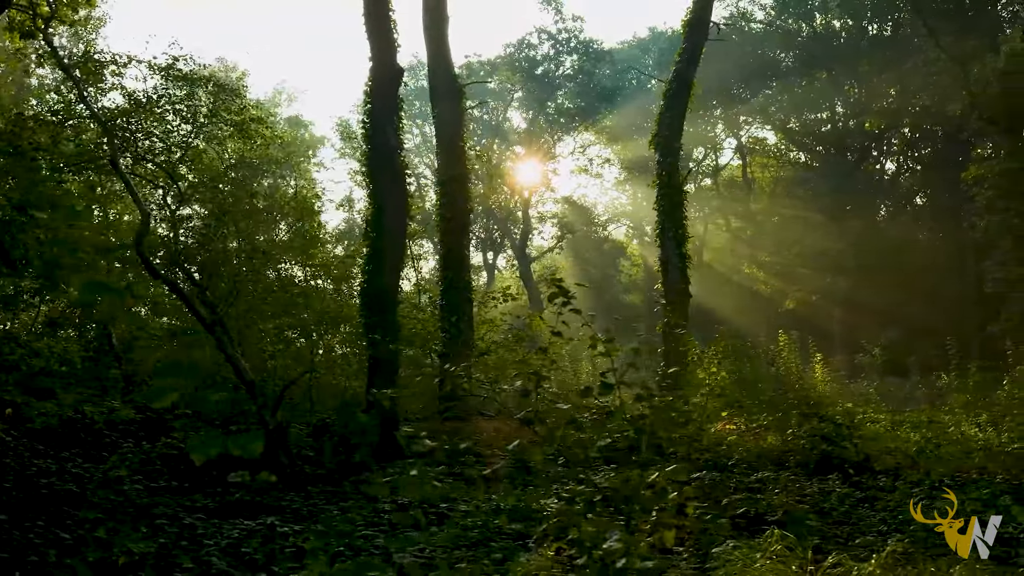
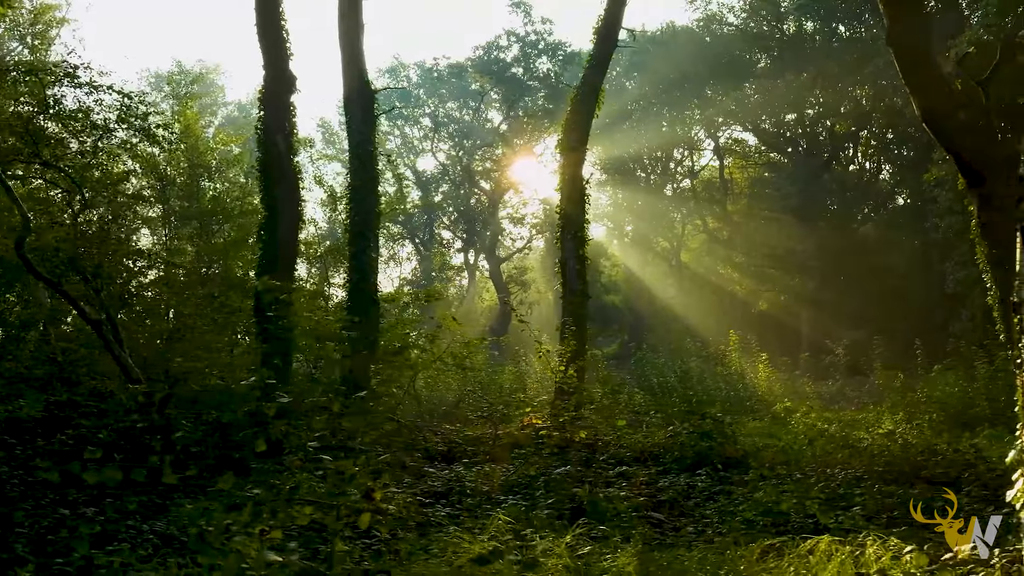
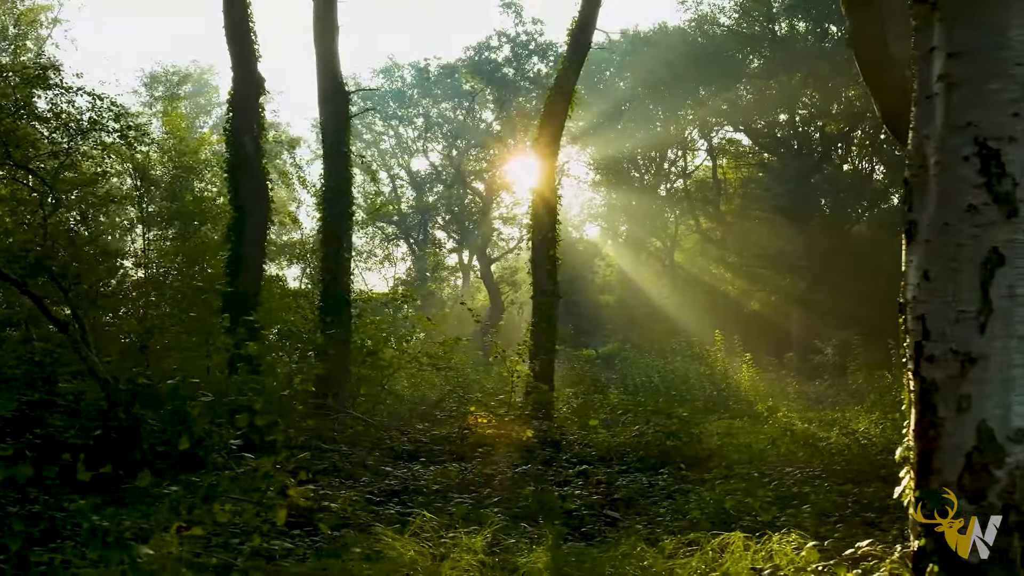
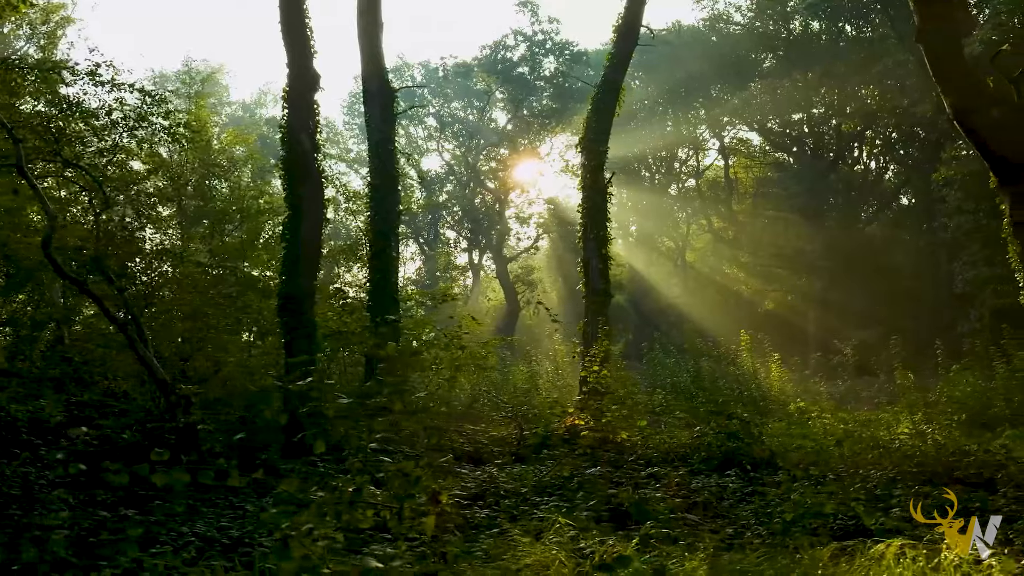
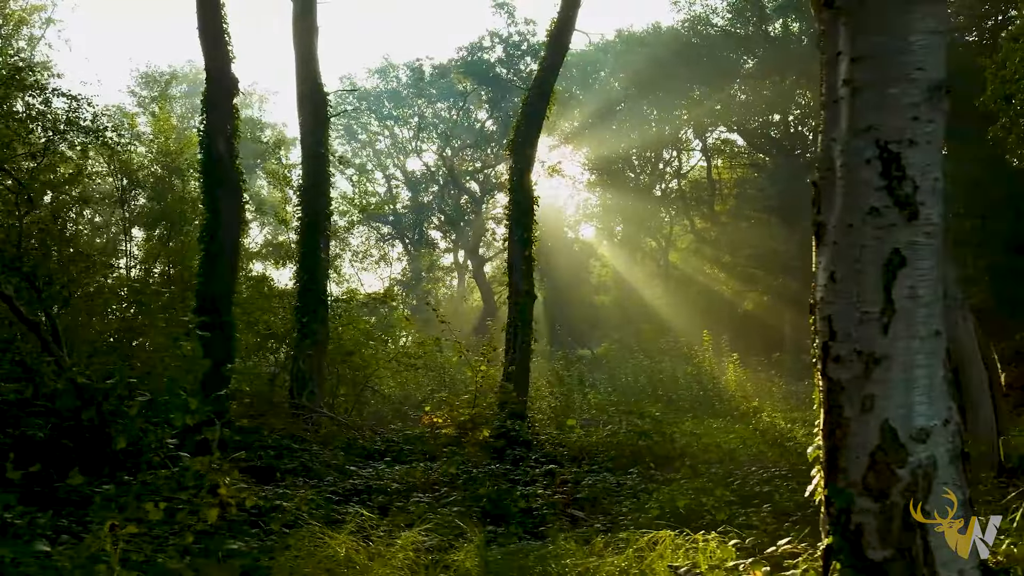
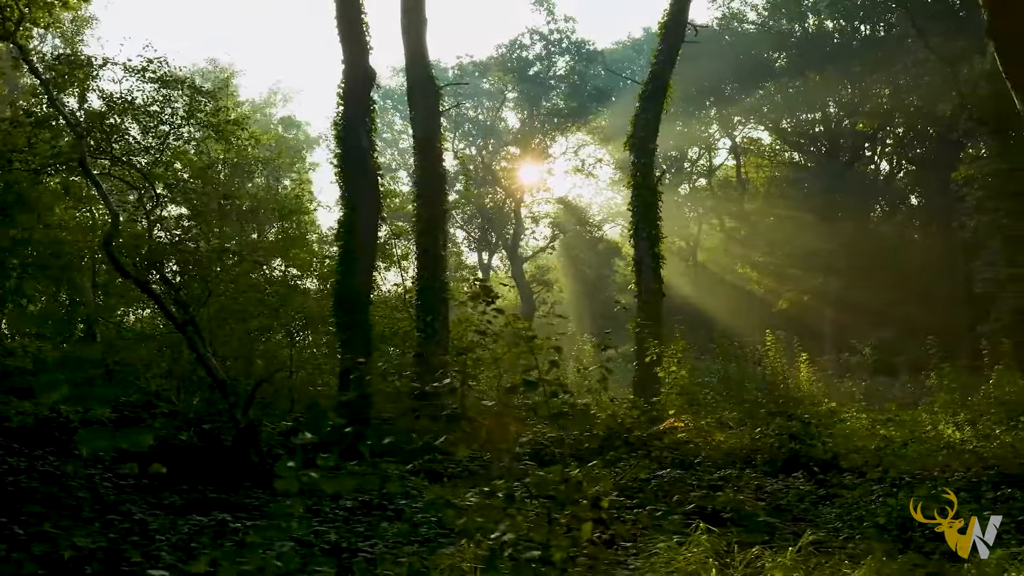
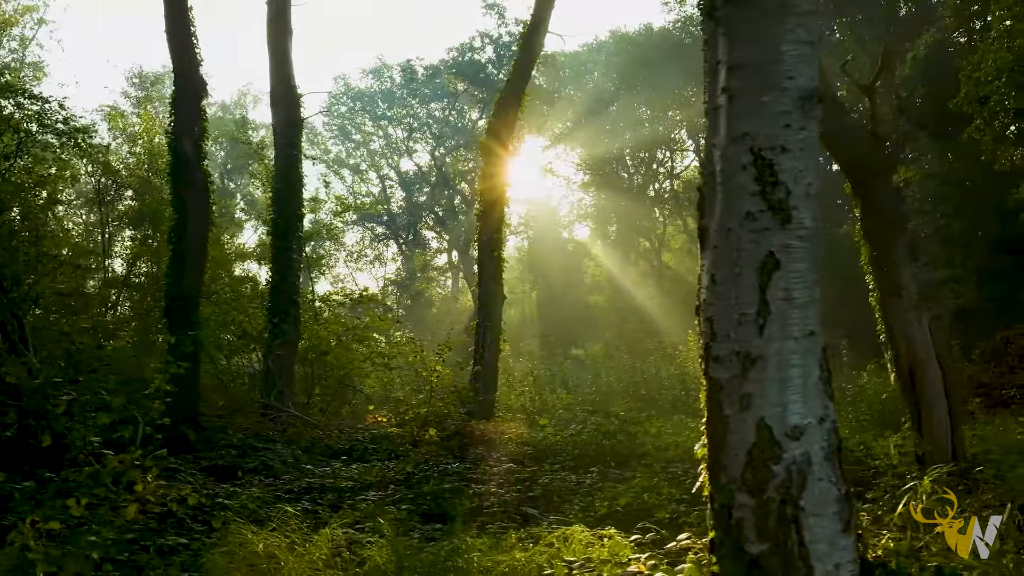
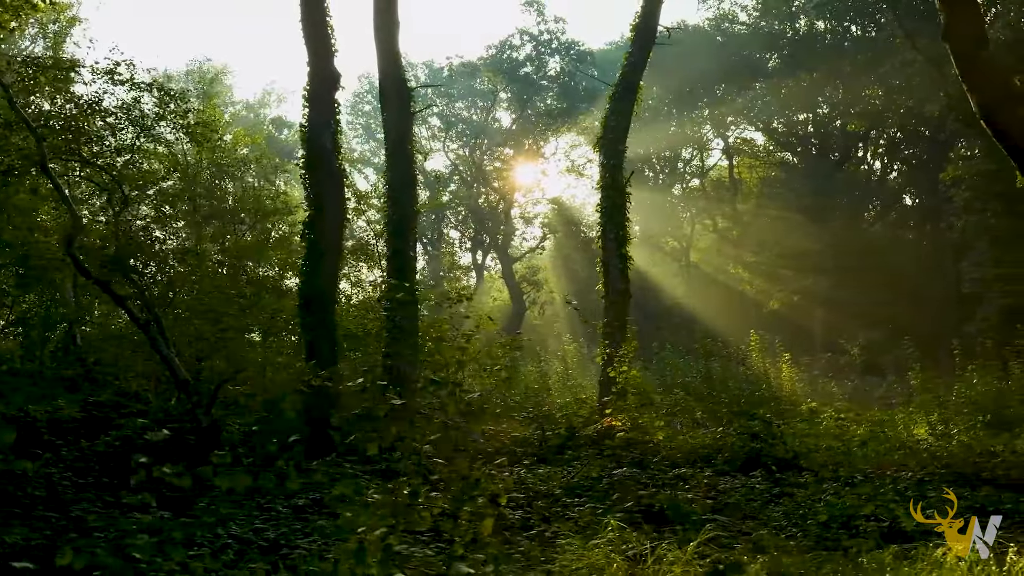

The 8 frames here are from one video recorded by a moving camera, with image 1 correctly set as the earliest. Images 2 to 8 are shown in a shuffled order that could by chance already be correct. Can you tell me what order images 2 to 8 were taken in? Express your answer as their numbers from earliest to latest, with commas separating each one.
6, 8, 4, 2, 3, 5, 7
